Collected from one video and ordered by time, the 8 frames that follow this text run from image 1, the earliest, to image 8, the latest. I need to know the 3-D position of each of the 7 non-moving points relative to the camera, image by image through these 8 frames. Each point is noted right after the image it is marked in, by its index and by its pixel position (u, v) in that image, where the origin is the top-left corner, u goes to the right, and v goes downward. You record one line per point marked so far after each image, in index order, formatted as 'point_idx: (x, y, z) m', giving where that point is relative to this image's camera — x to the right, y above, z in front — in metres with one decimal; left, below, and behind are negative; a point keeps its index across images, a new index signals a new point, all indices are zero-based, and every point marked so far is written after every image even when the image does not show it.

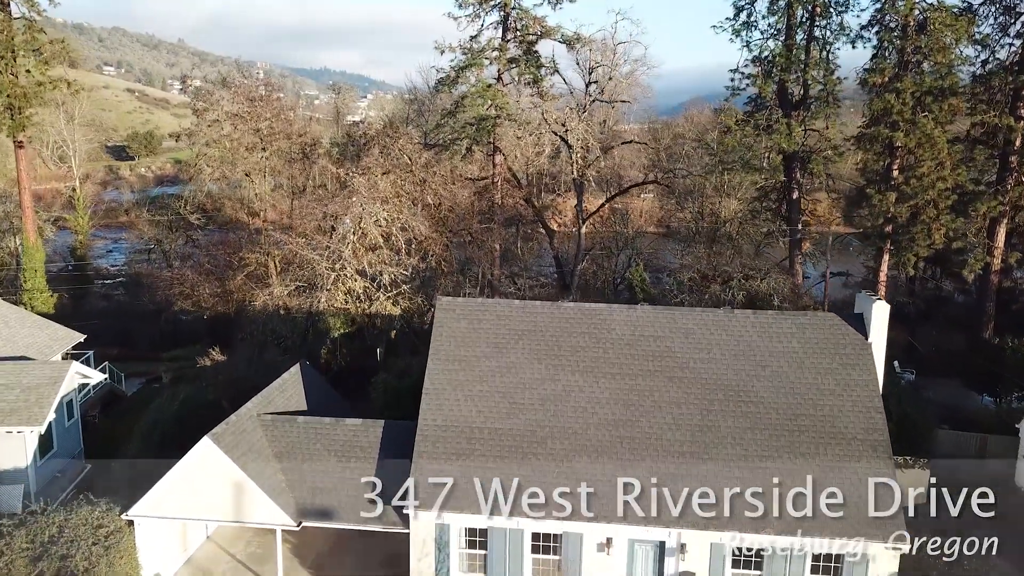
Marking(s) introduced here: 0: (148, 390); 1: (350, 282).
0: (-7.0, -2.1, +18.6) m
1: (-2.7, 0.0, +15.9) m
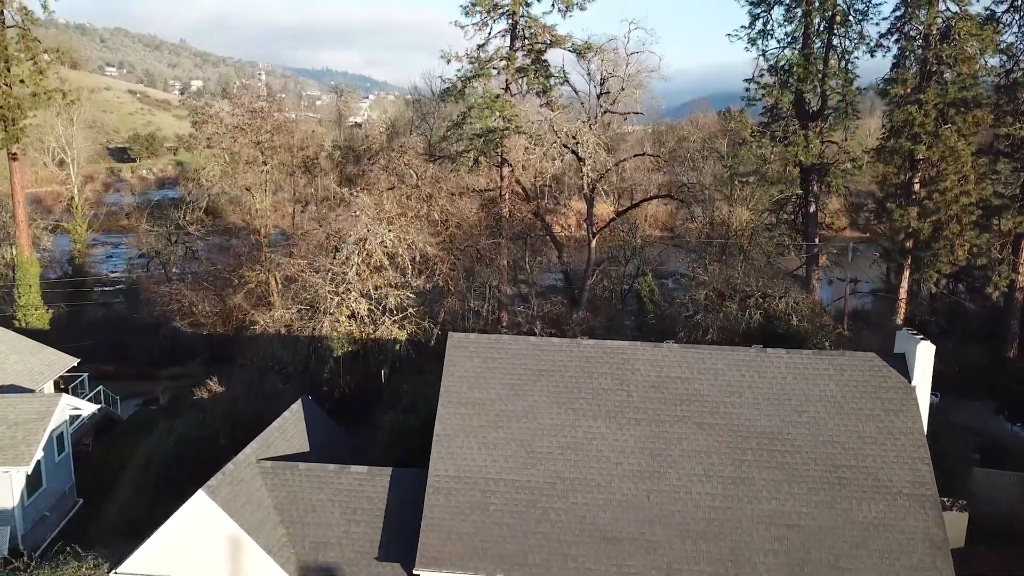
0: (-6.8, -2.4, +18.0) m
1: (-2.5, -0.4, +15.3) m
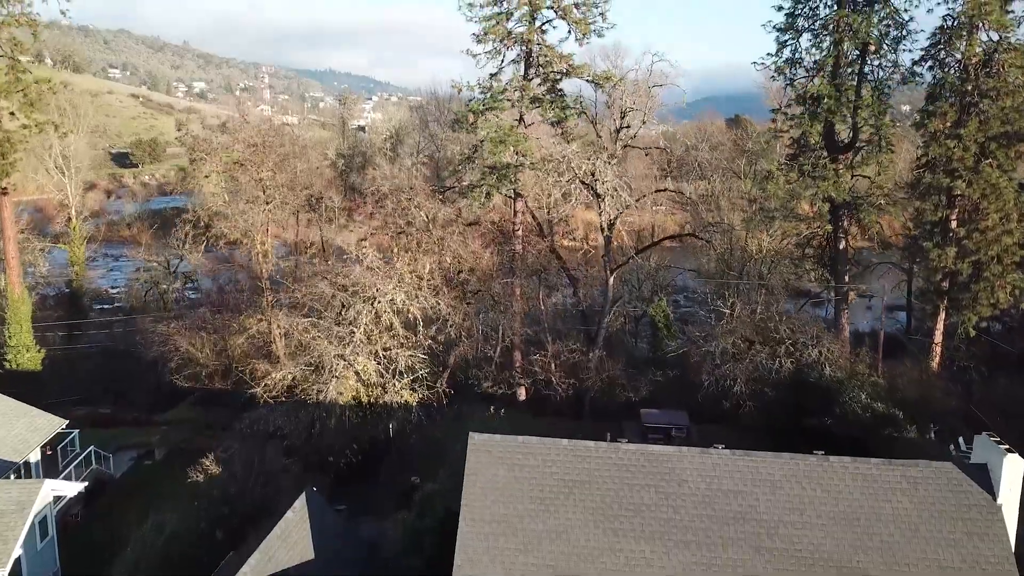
0: (-6.5, -3.3, +16.9) m
1: (-2.2, -1.2, +14.3) m
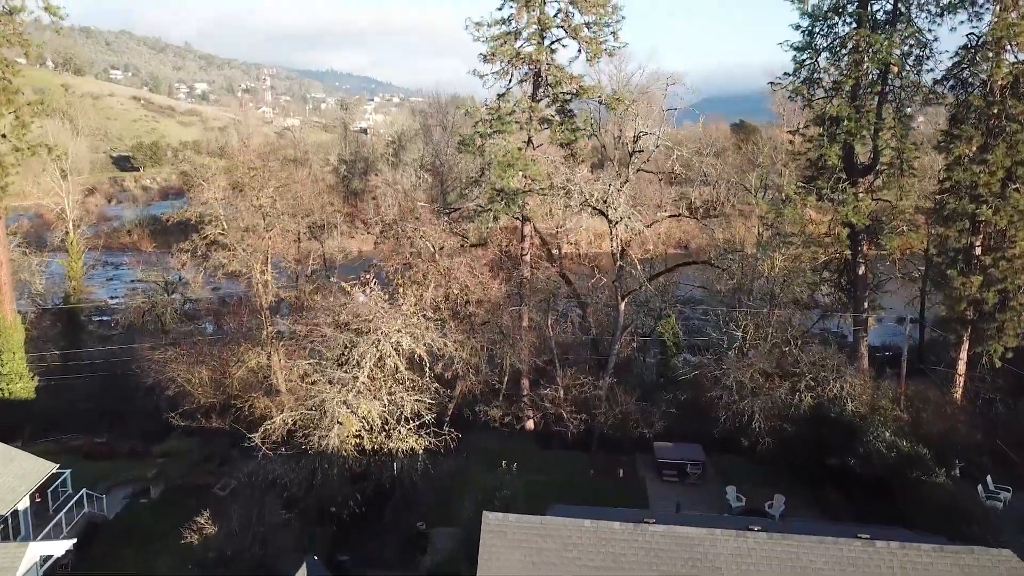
0: (-6.4, -3.9, +16.3) m
1: (-2.1, -1.8, +13.6) m
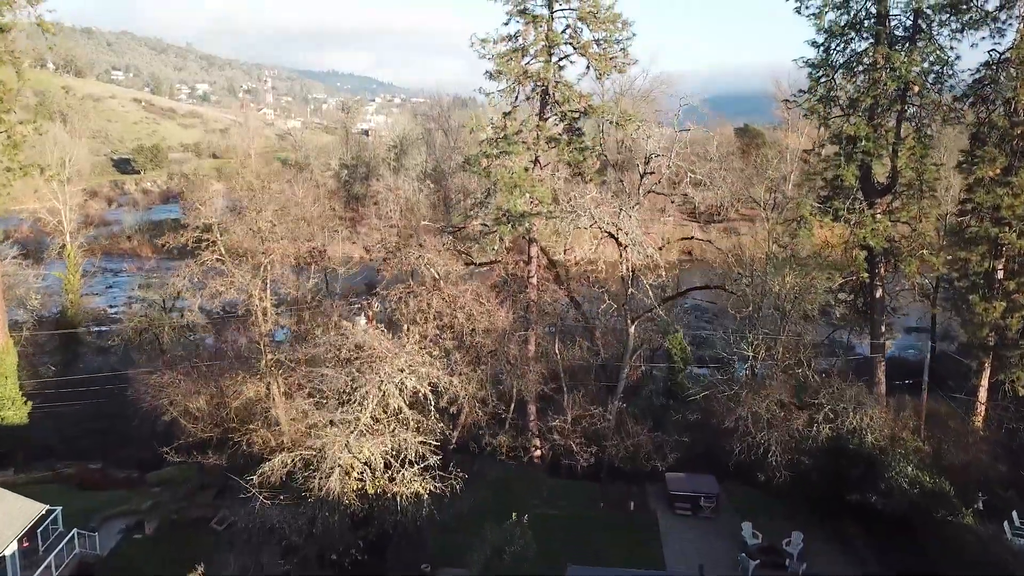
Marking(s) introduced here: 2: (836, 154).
0: (-6.2, -4.3, +15.7) m
1: (-1.9, -2.3, +13.0) m
2: (+6.3, +2.6, +19.1) m
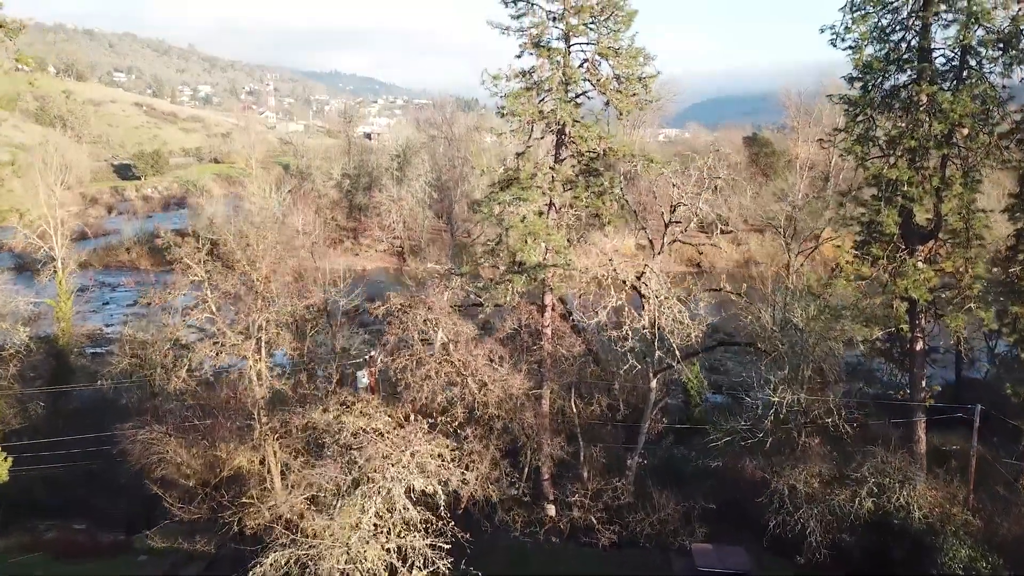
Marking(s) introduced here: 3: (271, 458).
0: (-6.0, -5.3, +14.4) m
1: (-1.7, -3.2, +11.7) m
2: (+6.6, +1.7, +17.7) m
3: (-3.7, -2.7, +15.1) m
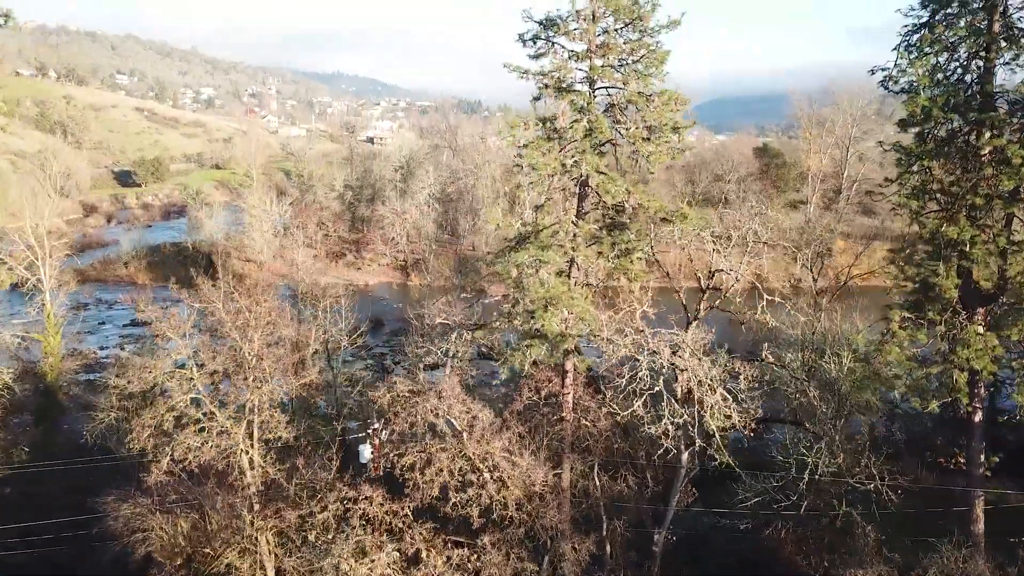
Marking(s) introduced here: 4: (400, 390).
0: (-5.7, -6.4, +12.7) m
1: (-1.4, -4.3, +10.0) m
2: (+6.9, +0.6, +16.1) m
3: (-3.4, -3.8, +13.5) m
4: (-1.6, -1.4, +13.5) m
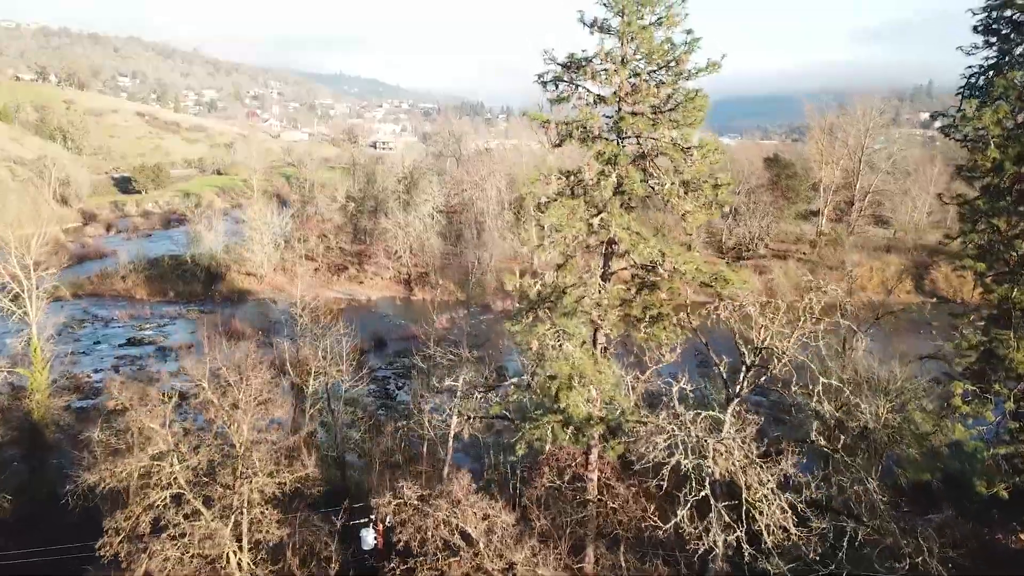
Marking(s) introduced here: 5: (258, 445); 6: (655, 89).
0: (-5.4, -7.5, +11.1) m
1: (-1.2, -5.4, +8.4) m
2: (+7.1, -0.5, +14.4) m
3: (-3.2, -4.8, +11.9) m
4: (-1.3, -2.5, +11.9) m
5: (-3.5, -2.1, +13.0) m
6: (+2.0, +2.8, +13.6) m
